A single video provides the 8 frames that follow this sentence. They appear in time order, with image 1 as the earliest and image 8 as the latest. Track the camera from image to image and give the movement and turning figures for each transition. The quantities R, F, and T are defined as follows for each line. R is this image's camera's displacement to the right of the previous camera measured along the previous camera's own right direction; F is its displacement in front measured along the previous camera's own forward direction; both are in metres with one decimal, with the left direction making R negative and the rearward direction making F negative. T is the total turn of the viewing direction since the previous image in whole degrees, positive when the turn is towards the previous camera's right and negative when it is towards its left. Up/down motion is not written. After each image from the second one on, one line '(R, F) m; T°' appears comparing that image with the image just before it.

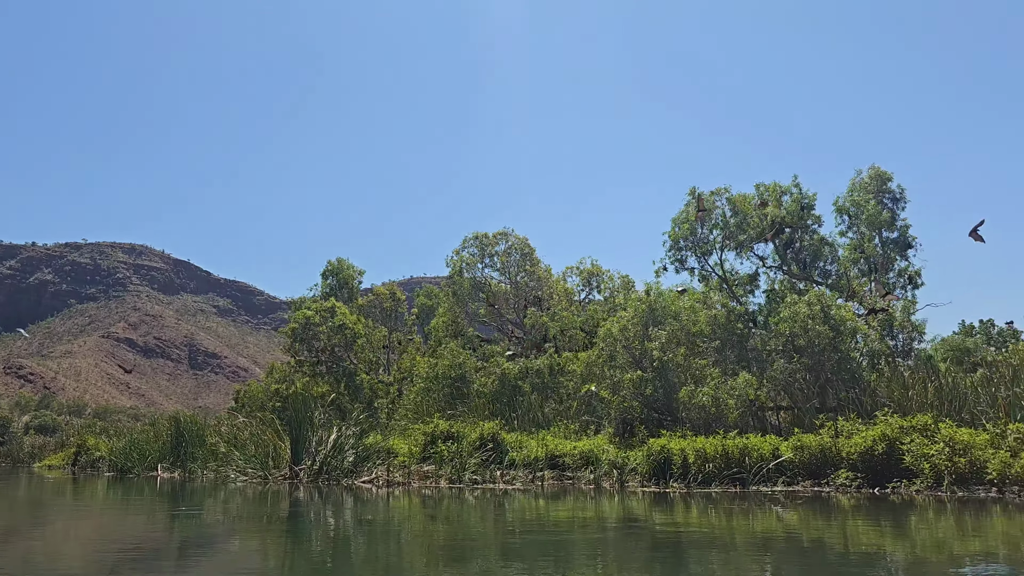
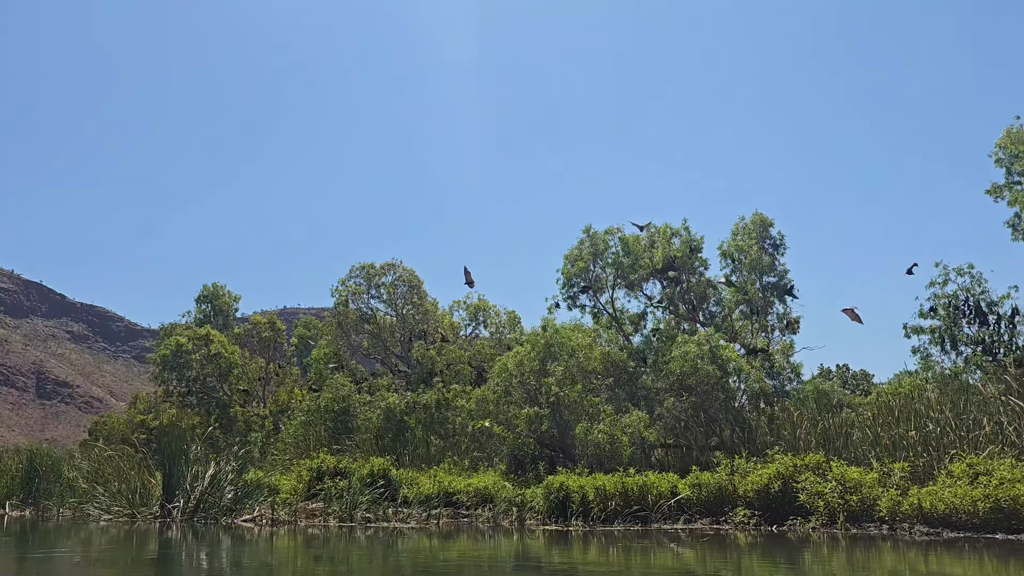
(-0.4, +0.3) m; +8°
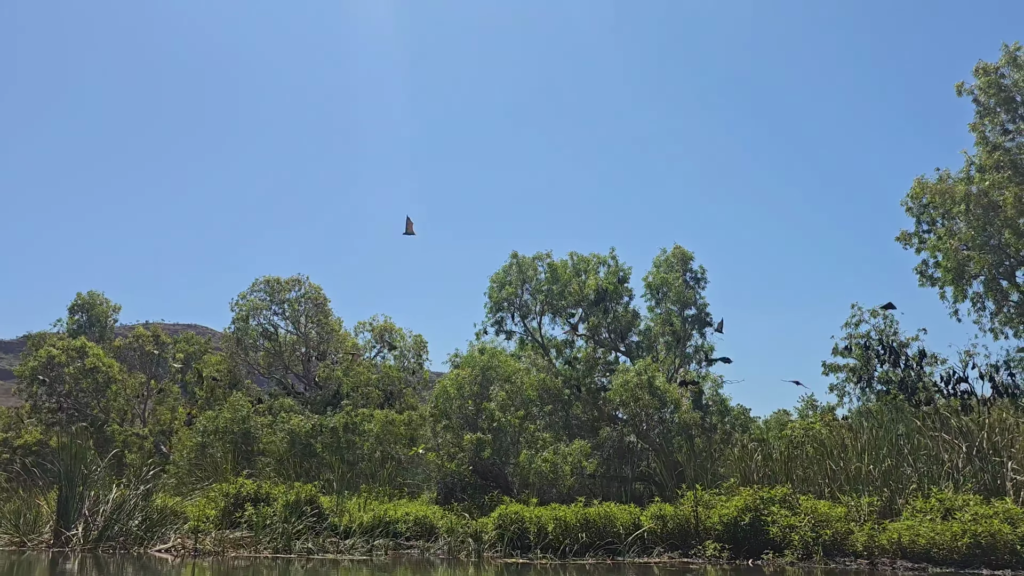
(-1.2, +0.6) m; +8°
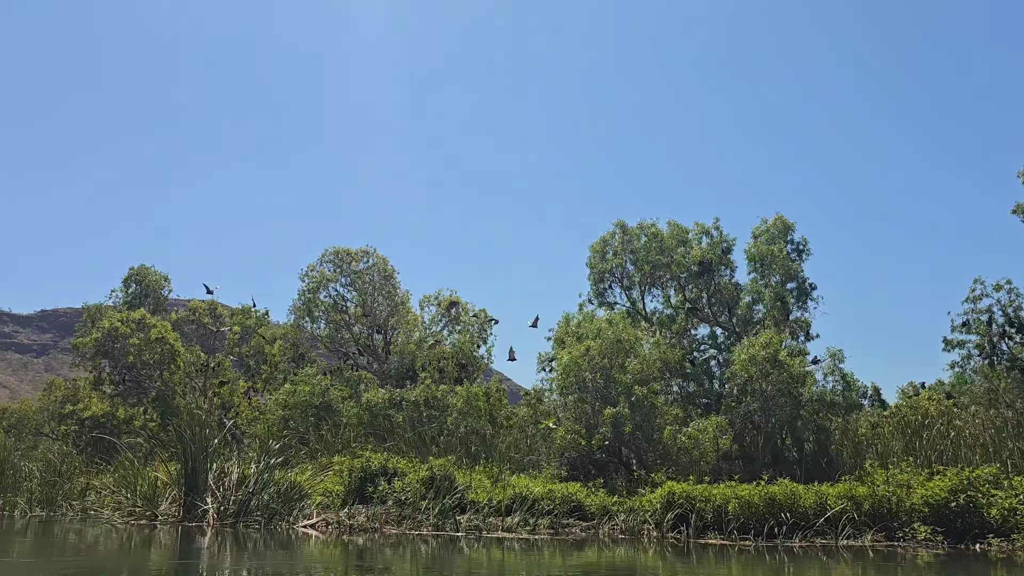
(-2.1, +0.7) m; -1°
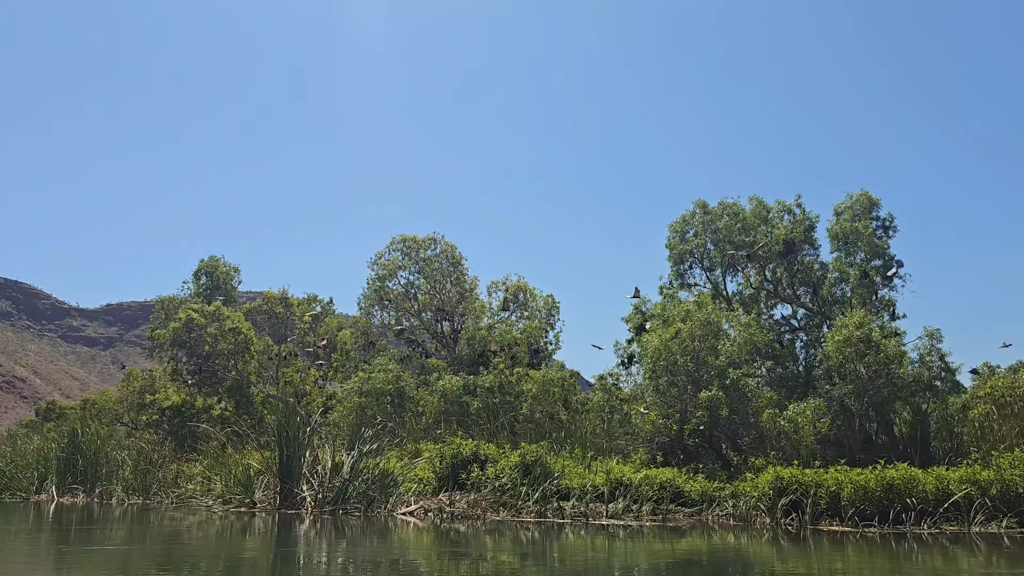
(-0.6, +0.2) m; -3°
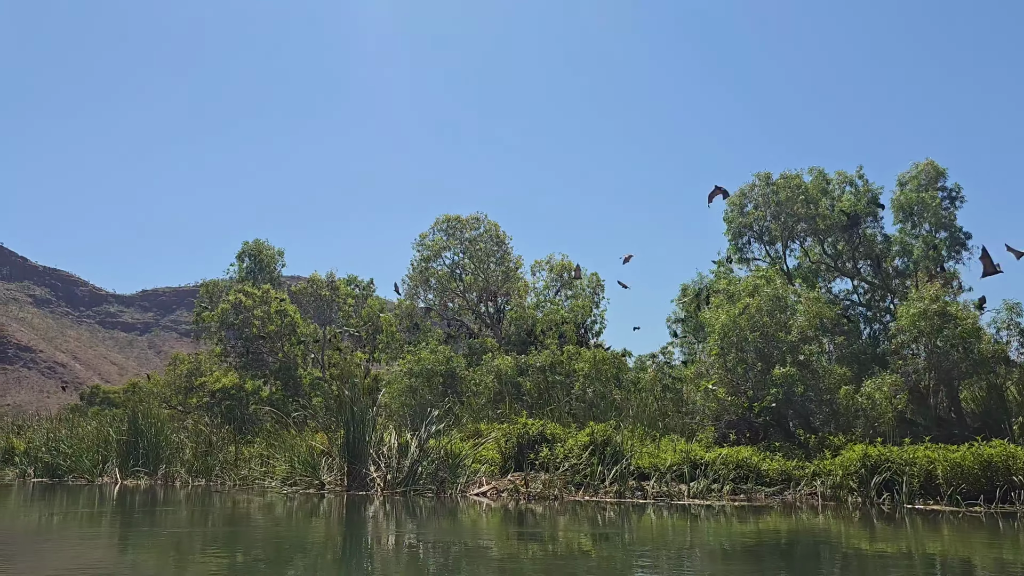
(-0.6, +0.3) m; -2°
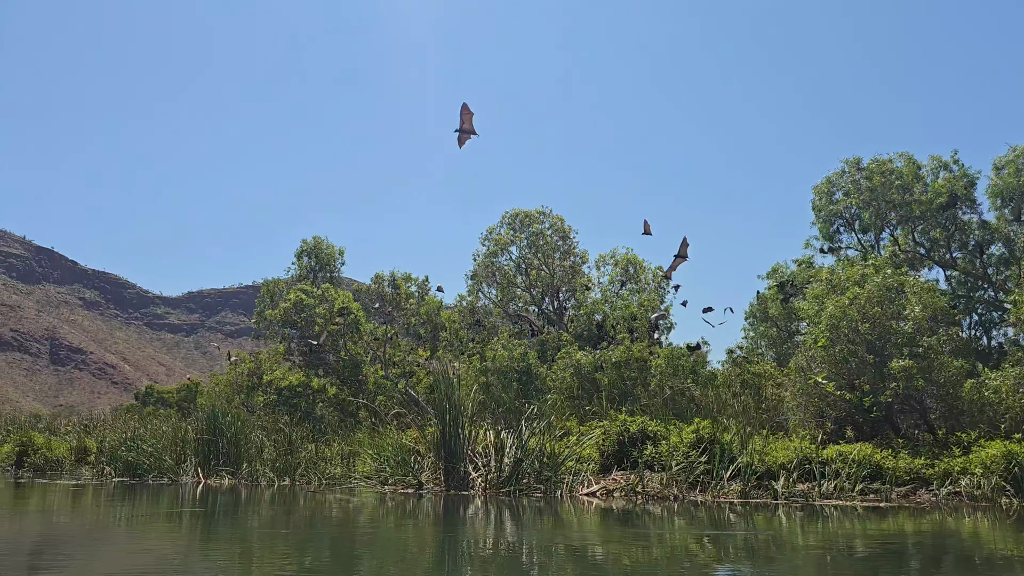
(-0.9, +0.5) m; -3°
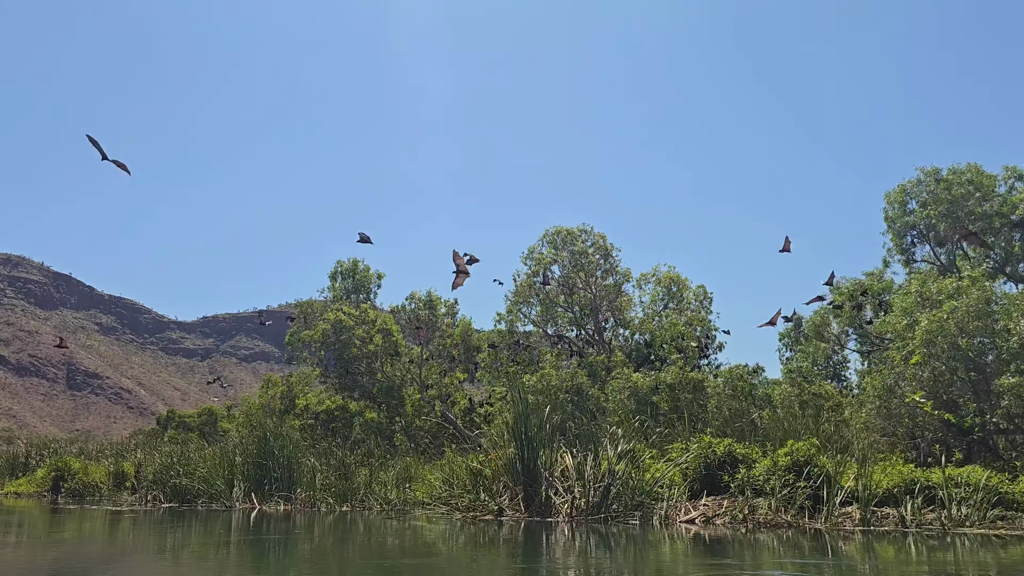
(-1.0, +0.6) m; -1°
